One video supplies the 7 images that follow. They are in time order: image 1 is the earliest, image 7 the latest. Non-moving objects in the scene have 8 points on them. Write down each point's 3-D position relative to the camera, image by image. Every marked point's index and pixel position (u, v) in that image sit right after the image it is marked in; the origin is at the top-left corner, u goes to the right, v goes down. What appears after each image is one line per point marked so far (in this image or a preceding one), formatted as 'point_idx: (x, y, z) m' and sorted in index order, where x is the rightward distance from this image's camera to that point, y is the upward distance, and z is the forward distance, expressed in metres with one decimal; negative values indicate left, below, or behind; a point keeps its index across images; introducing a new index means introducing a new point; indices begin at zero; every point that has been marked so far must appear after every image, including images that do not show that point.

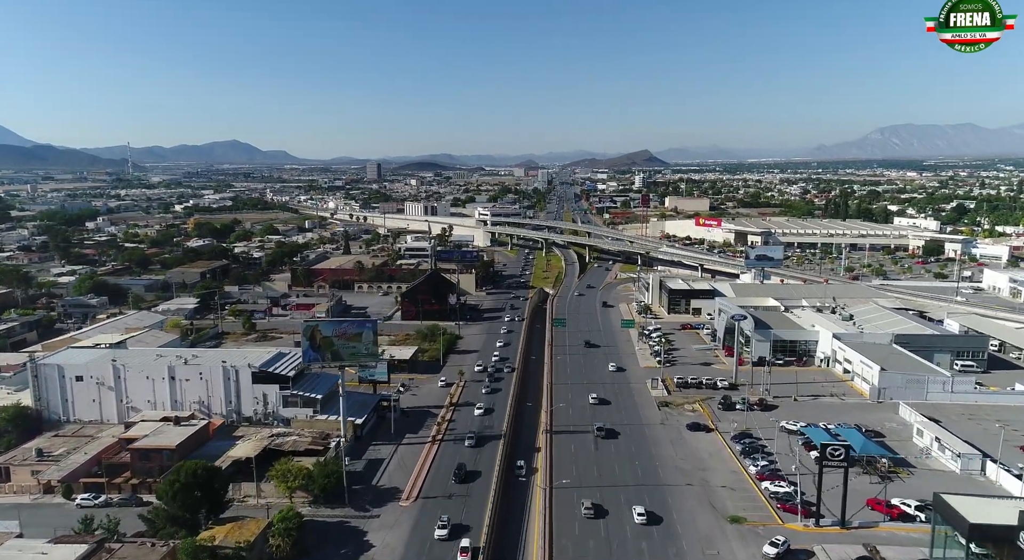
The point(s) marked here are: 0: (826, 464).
0: (+9.2, -5.4, +18.8) m
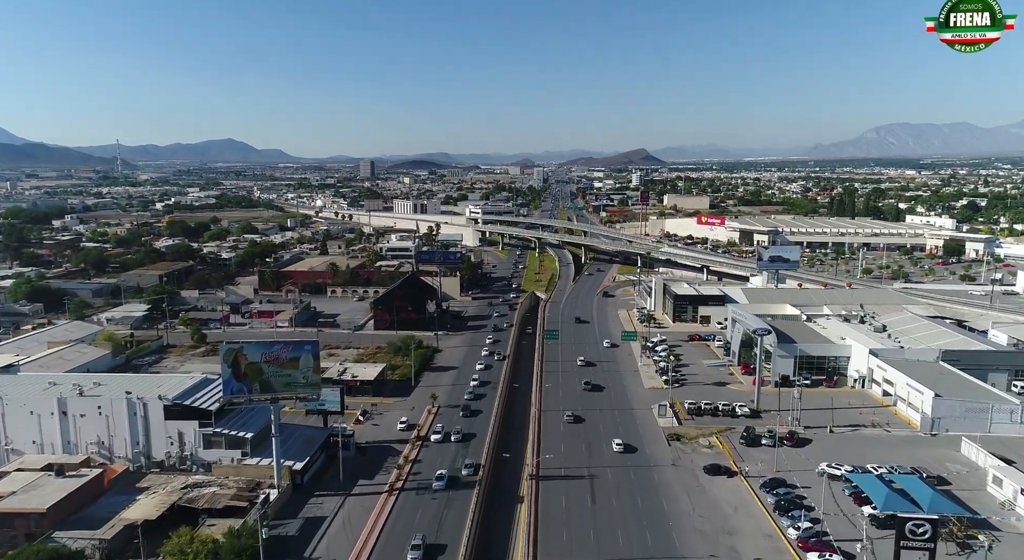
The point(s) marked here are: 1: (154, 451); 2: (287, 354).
0: (+8.5, -5.7, +14.0) m
1: (-11.1, -5.3, +20.0) m
2: (-6.7, -2.2, +19.1) m
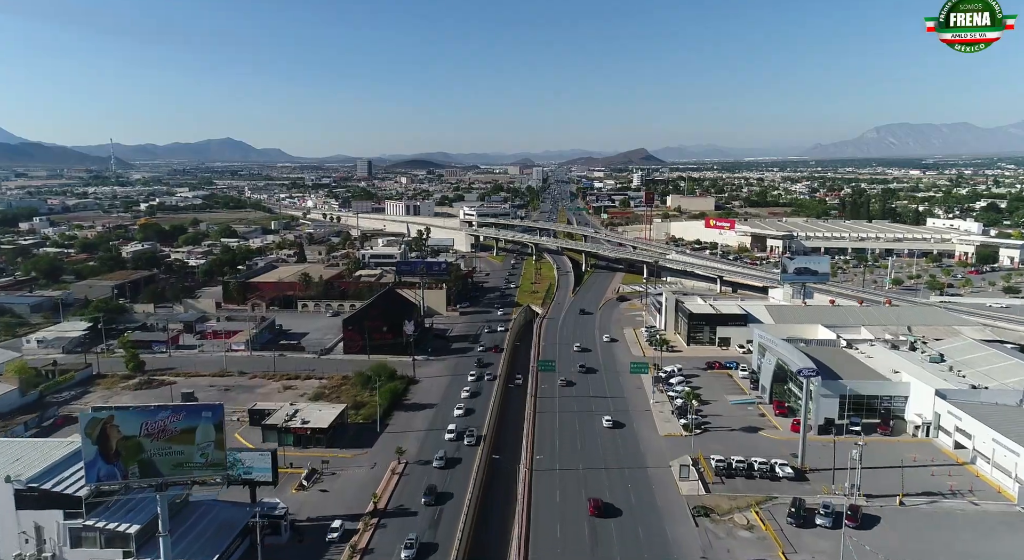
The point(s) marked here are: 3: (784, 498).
0: (+8.0, -6.6, +8.8) m
1: (-11.6, -6.2, +14.7) m
2: (-7.2, -3.1, +13.9) m
3: (+8.2, -6.6, +19.4) m
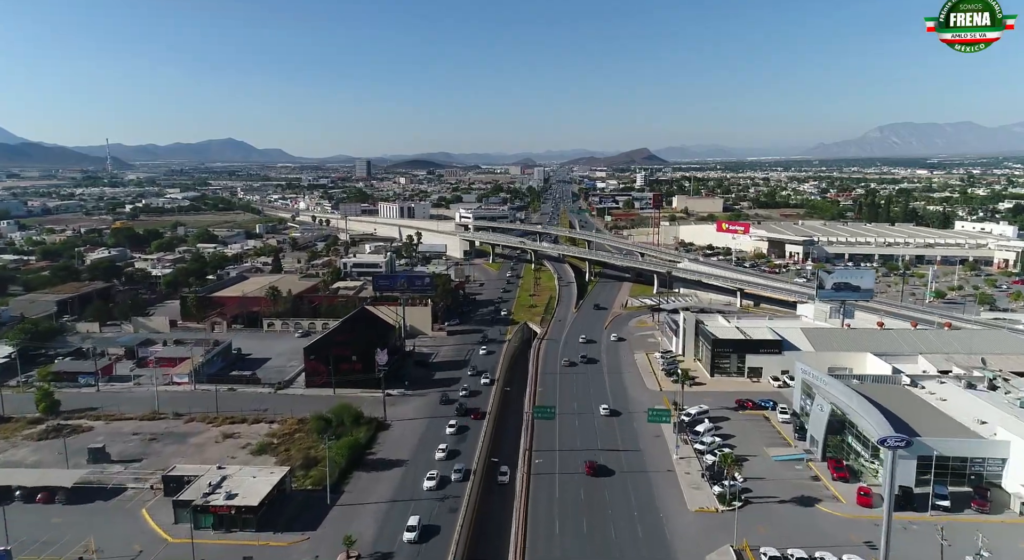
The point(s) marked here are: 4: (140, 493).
0: (+7.6, -7.5, +3.3) m
1: (-12.0, -7.1, +9.4) m
2: (-7.6, -4.0, +8.5) m
3: (+7.8, -7.5, +14.0) m
4: (-11.3, -6.5, +19.6) m
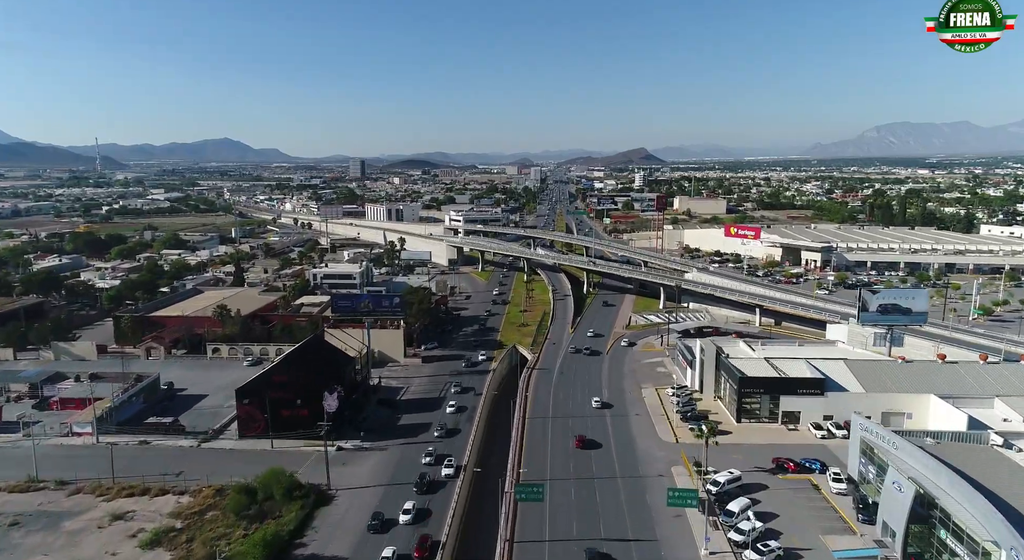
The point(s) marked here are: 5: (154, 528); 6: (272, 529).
0: (+7.0, -8.5, -2.2) m
1: (-12.6, -8.0, +3.7) m
2: (-8.2, -5.0, +2.9) m
3: (+7.2, -8.4, +8.5) m
4: (-12.0, -7.4, +13.9) m
5: (-9.9, -6.9, +18.1) m
6: (-6.5, -6.6, +17.3) m
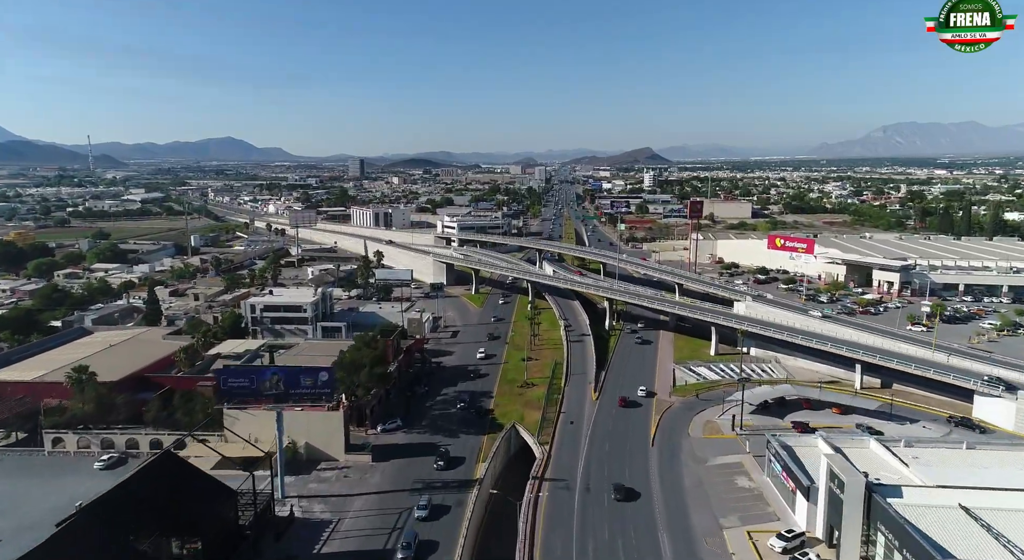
0: (+6.7, -10.4, -13.8) m
1: (-12.9, -9.9, -7.8) m
2: (-8.5, -6.8, -8.7) m
3: (+6.9, -10.3, -3.2) m
4: (-12.2, -9.3, +2.4) m
5: (-10.1, -8.7, +6.6) m
6: (-6.7, -8.4, +5.7) m
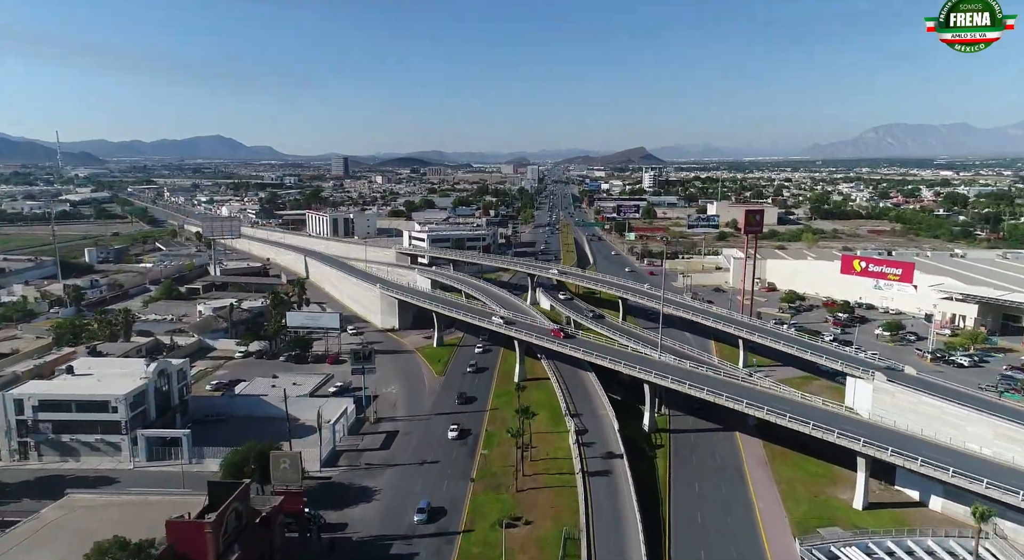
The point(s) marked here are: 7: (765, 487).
0: (+6.4, -12.8, -29.7) m
1: (-13.3, -12.3, -23.9) m
2: (-8.8, -9.2, -24.7) m
3: (+6.5, -12.7, -19.0) m
4: (-12.7, -11.7, -13.7) m
5: (-10.7, -11.1, -9.5) m
6: (-7.2, -10.8, -10.3) m
7: (+7.5, -6.0, +19.0) m
